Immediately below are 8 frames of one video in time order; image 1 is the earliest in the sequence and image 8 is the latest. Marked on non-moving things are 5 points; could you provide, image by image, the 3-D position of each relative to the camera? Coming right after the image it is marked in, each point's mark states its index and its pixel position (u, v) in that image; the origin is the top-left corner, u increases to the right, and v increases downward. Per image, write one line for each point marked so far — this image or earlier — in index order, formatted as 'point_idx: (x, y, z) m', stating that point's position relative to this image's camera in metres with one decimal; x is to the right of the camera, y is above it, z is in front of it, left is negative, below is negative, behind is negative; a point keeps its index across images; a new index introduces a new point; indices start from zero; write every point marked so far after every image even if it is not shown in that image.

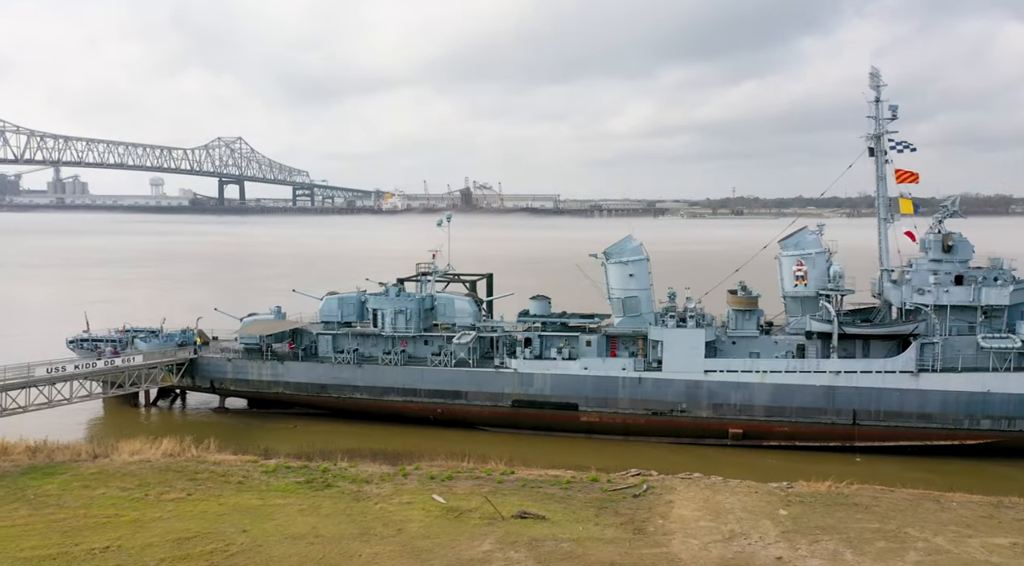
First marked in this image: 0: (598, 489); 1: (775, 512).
0: (+1.9, -4.8, +18.6) m
1: (+5.5, -4.8, +17.0) m
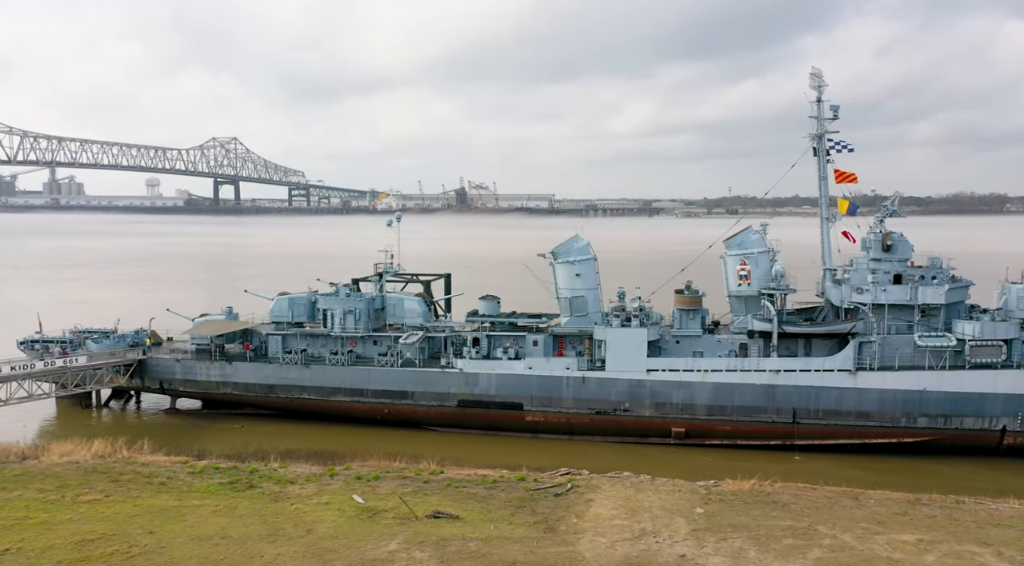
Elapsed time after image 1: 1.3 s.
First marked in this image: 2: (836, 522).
0: (+0.2, -4.8, +18.7) m
1: (+3.8, -4.8, +17.0) m
2: (+6.6, -4.9, +16.5) m
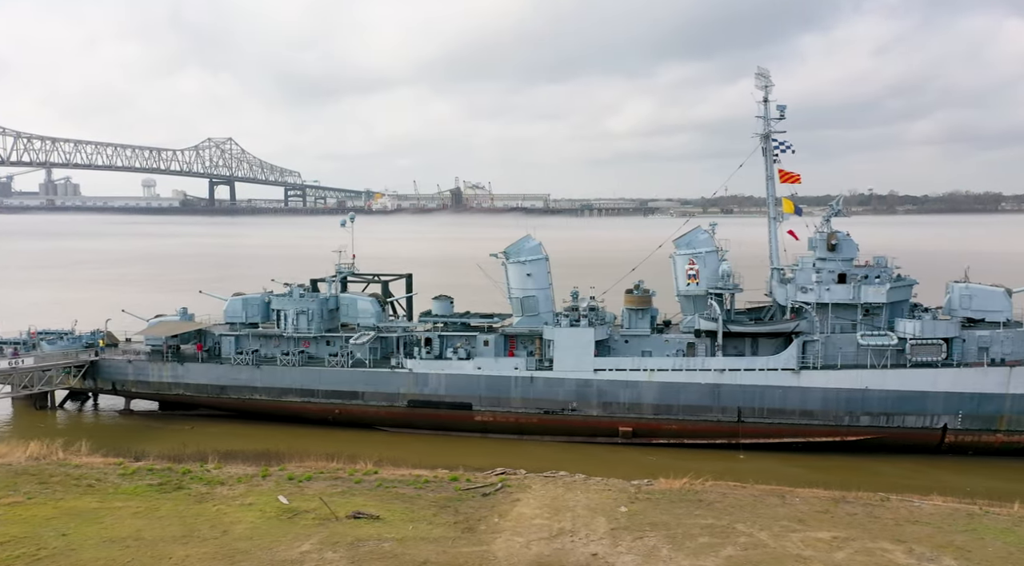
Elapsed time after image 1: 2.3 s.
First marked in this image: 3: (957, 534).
0: (-1.4, -4.8, +18.7) m
1: (+2.2, -4.8, +17.1) m
2: (+5.0, -4.9, +16.6) m
3: (+8.7, -4.9, +15.8) m
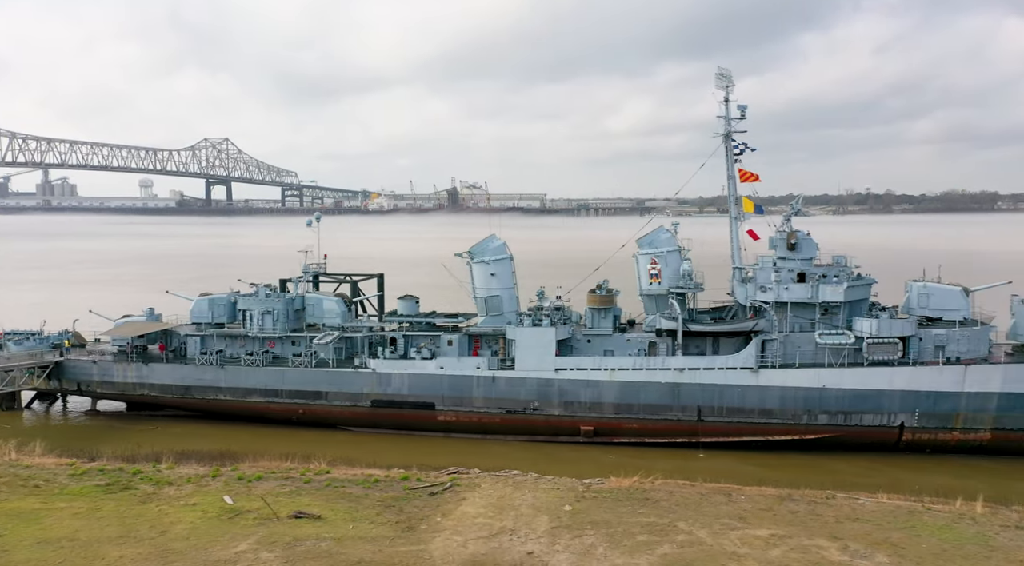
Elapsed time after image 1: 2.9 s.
0: (-2.6, -4.8, +18.7) m
1: (+1.0, -4.8, +17.1) m
2: (+3.9, -4.9, +16.7) m
3: (+7.5, -4.9, +15.9) m
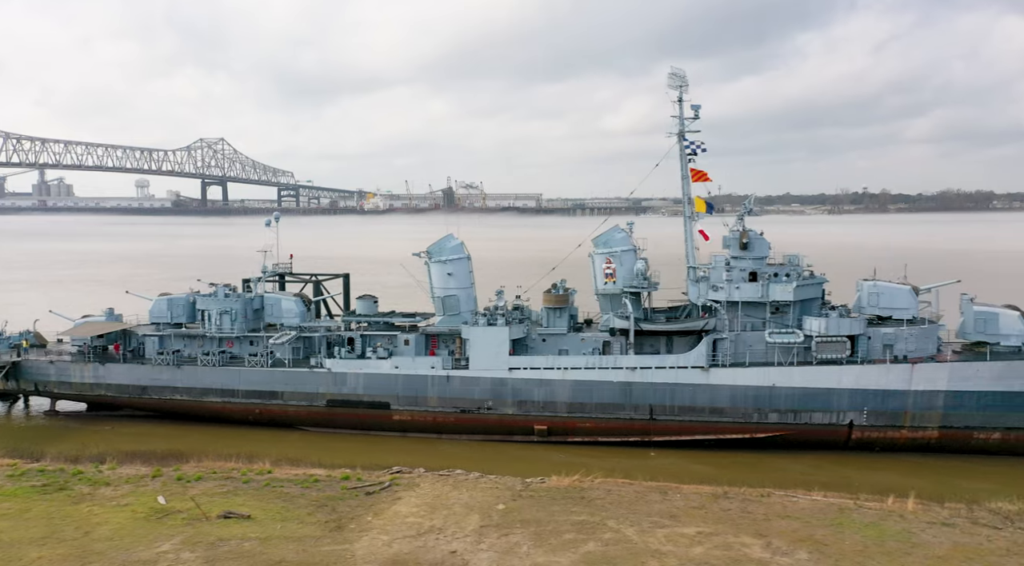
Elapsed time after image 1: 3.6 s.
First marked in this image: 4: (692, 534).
0: (-4.1, -4.8, +18.7) m
1: (-0.4, -4.8, +17.2) m
2: (+2.4, -4.8, +16.7) m
3: (+6.1, -4.9, +16.0) m
4: (+3.5, -4.9, +15.7) m
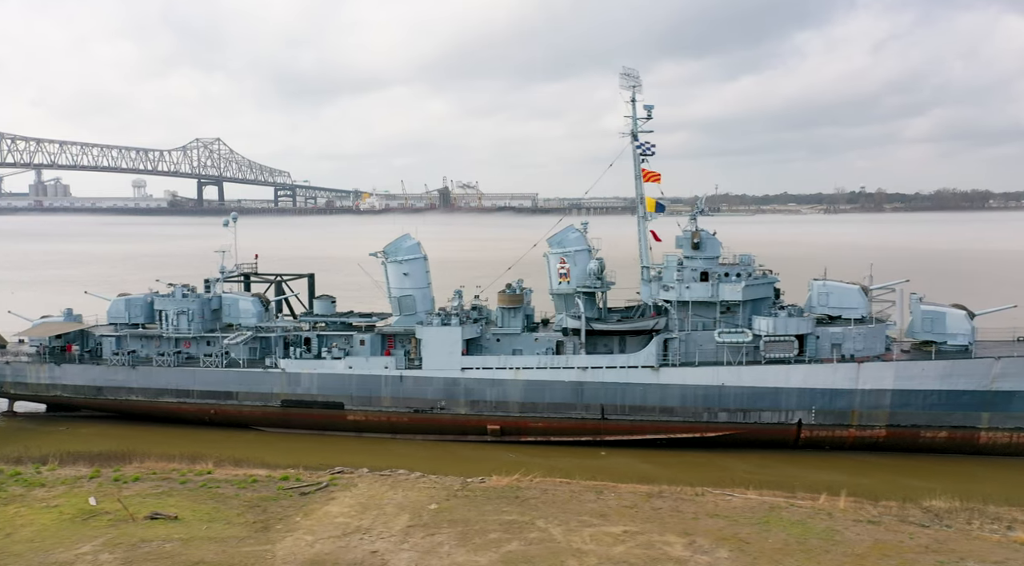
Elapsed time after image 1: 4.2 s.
0: (-5.5, -4.8, +18.7) m
1: (-1.9, -4.8, +17.2) m
2: (+1.0, -4.8, +16.8) m
3: (+4.6, -4.9, +16.1) m
4: (+2.1, -4.9, +15.8) m
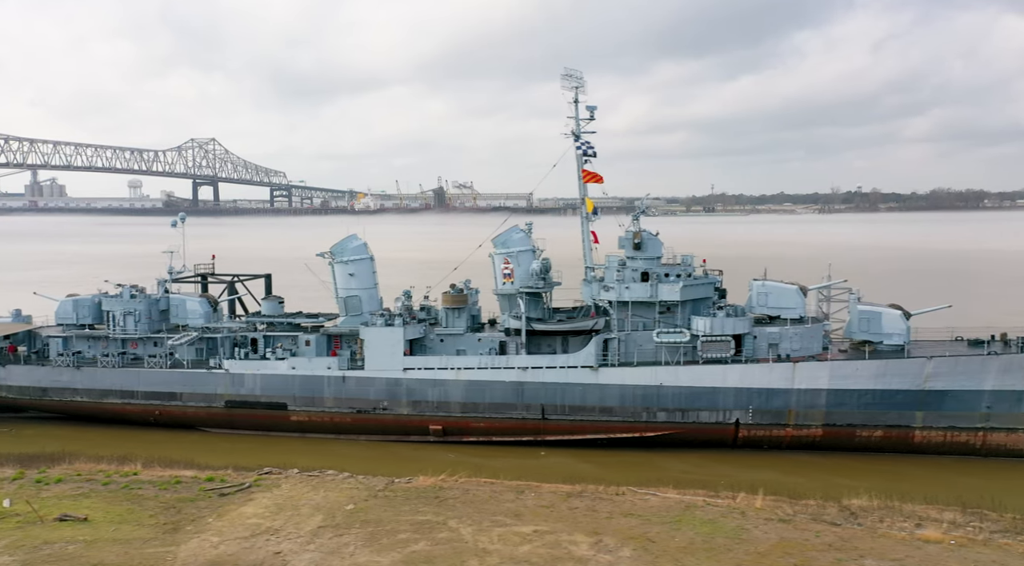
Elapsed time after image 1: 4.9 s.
0: (-7.3, -4.8, +18.7) m
1: (-3.6, -4.8, +17.2) m
2: (-0.8, -4.9, +16.9) m
3: (+2.9, -4.9, +16.2) m
4: (+0.3, -4.9, +15.9) m
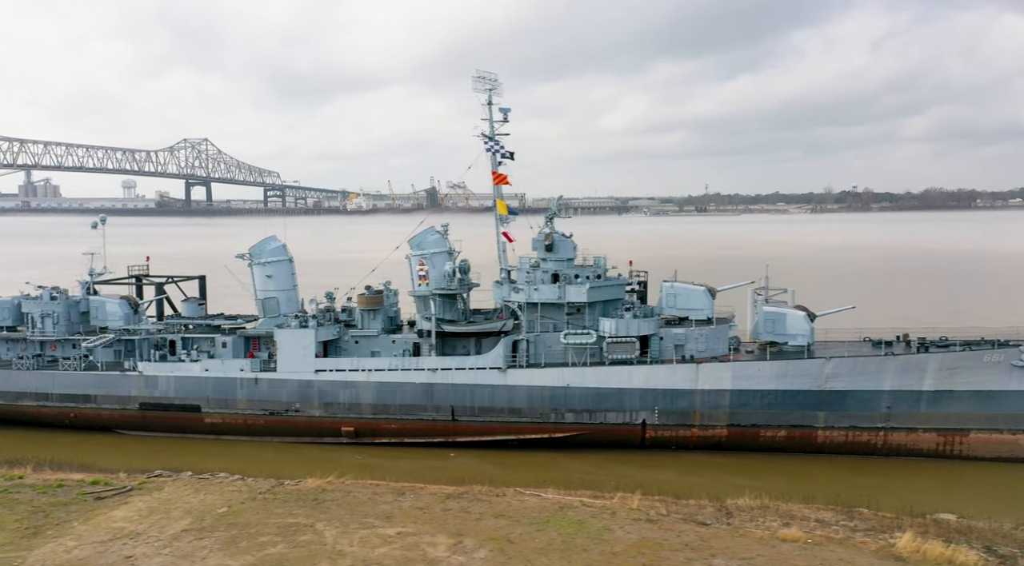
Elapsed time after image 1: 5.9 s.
0: (-10.1, -4.9, +18.6) m
1: (-6.4, -4.9, +17.3) m
2: (-3.5, -4.9, +16.9) m
3: (+0.2, -5.0, +16.4) m
4: (-2.4, -5.0, +16.0) m
